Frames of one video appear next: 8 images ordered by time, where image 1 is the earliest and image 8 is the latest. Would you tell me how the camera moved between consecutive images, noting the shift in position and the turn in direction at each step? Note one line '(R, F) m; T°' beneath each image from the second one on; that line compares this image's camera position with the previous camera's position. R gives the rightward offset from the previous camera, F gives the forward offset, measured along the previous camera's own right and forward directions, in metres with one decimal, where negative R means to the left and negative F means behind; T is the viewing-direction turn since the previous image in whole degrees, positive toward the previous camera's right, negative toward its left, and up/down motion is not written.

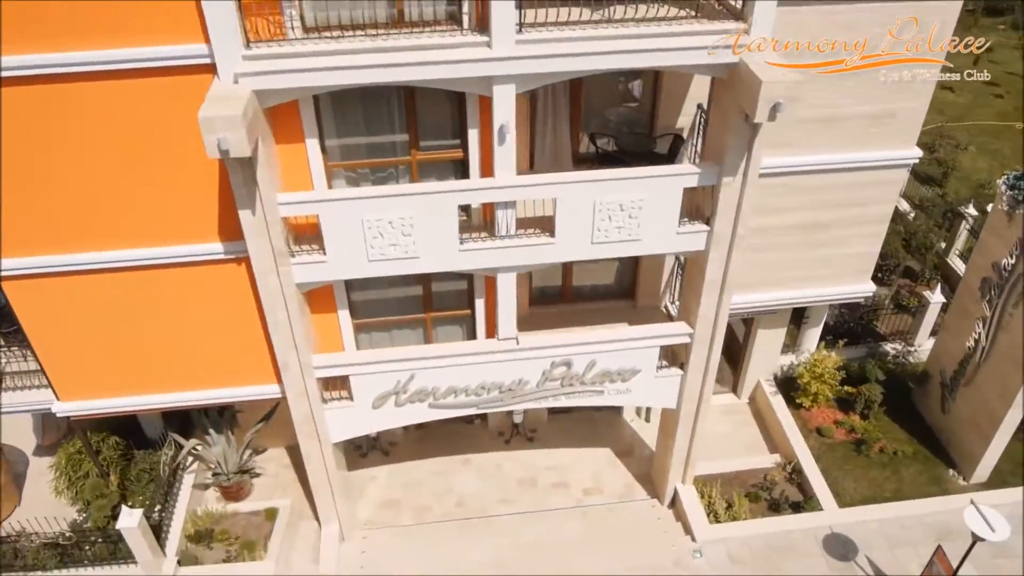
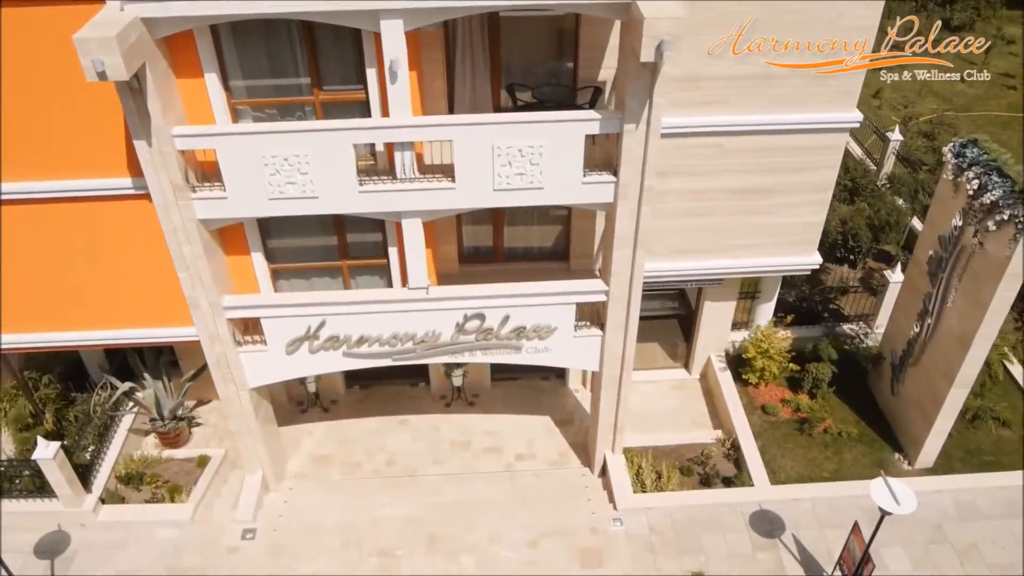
(+2.1, +0.2) m; -3°
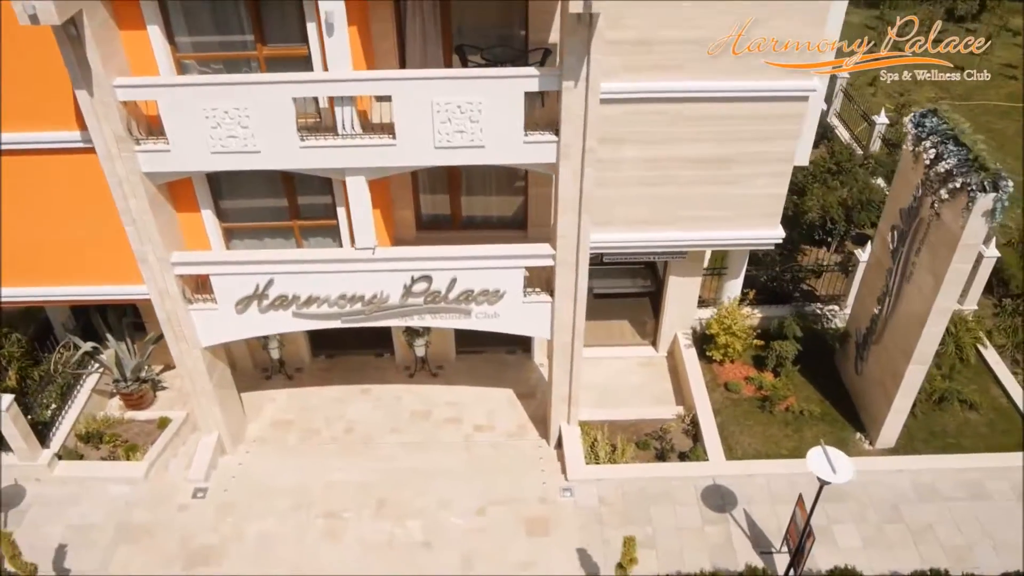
(+1.2, +0.1) m; -2°
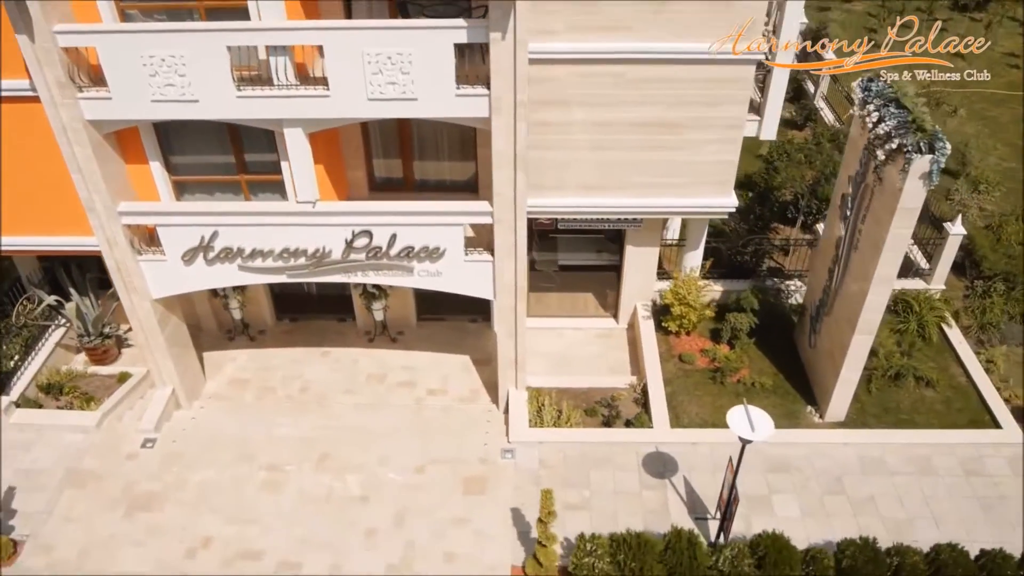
(+1.4, 0.0) m; -2°
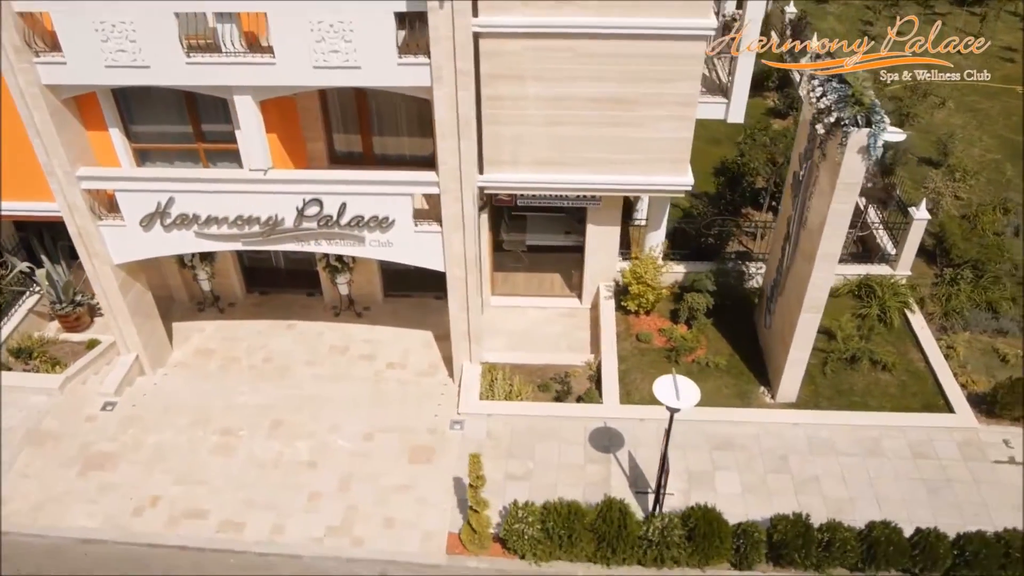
(+1.2, -0.1) m; -2°
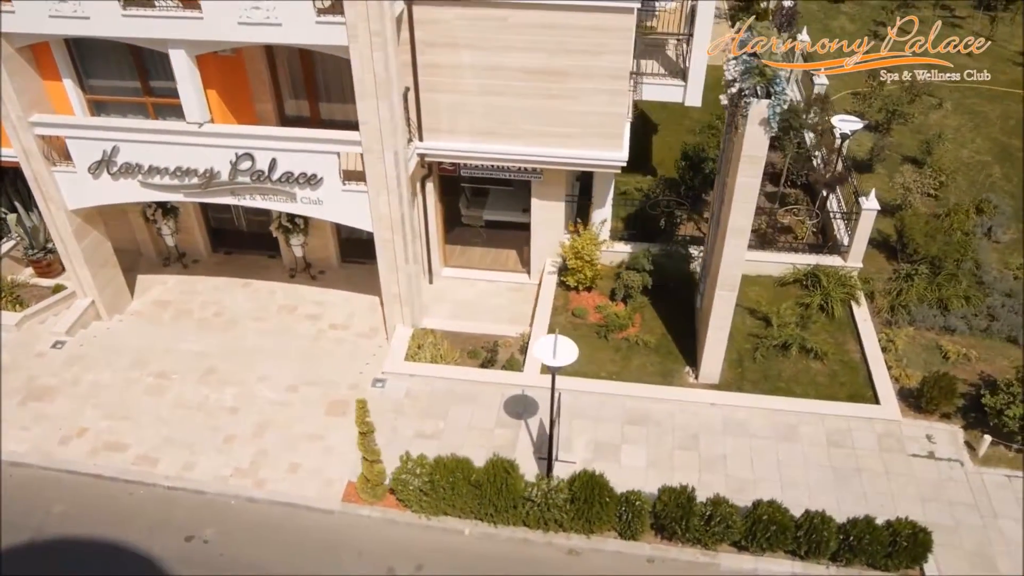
(+2.3, -0.1) m; -4°
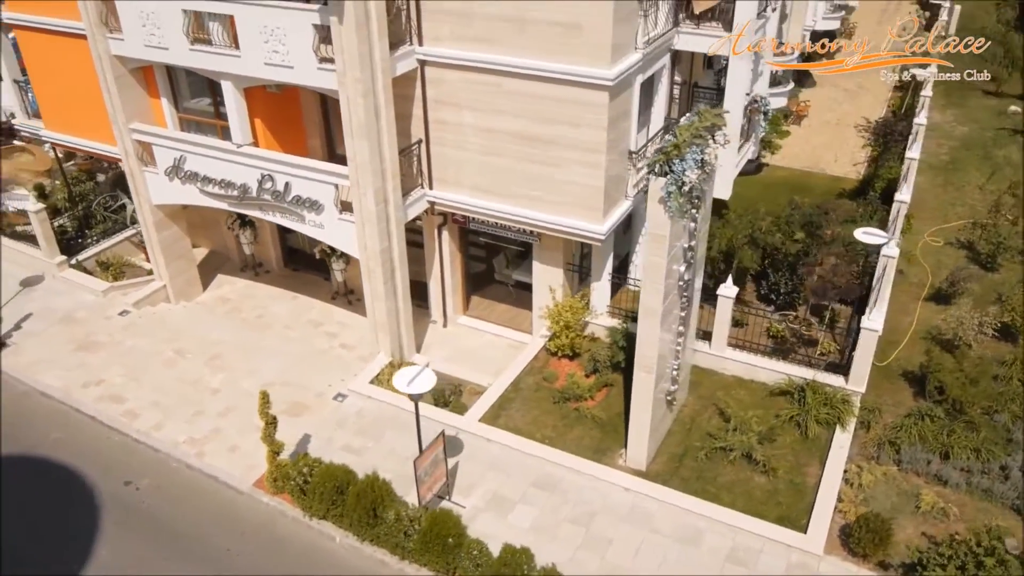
(+5.0, +0.1) m; -17°
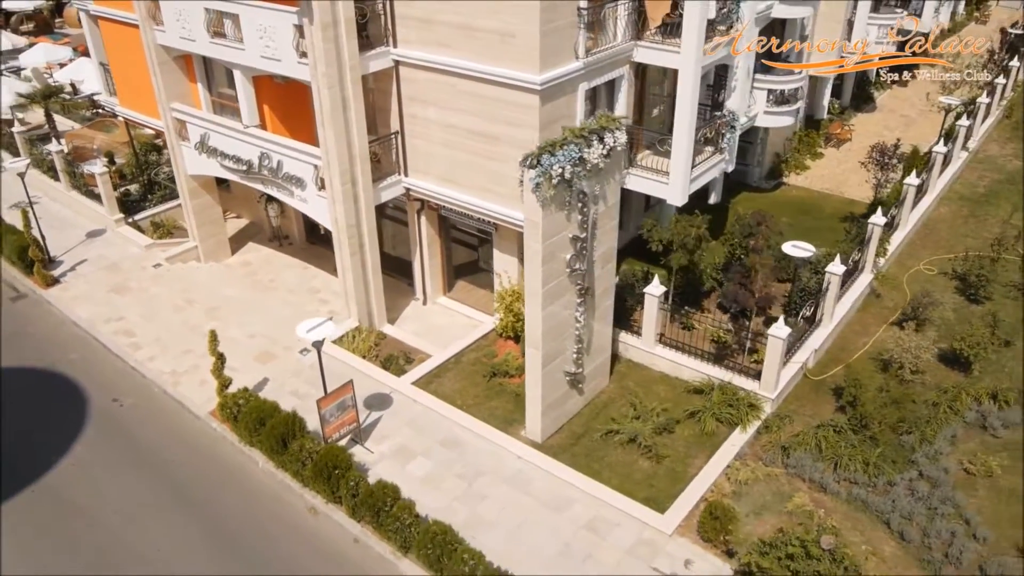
(+3.9, -1.1) m; -10°
